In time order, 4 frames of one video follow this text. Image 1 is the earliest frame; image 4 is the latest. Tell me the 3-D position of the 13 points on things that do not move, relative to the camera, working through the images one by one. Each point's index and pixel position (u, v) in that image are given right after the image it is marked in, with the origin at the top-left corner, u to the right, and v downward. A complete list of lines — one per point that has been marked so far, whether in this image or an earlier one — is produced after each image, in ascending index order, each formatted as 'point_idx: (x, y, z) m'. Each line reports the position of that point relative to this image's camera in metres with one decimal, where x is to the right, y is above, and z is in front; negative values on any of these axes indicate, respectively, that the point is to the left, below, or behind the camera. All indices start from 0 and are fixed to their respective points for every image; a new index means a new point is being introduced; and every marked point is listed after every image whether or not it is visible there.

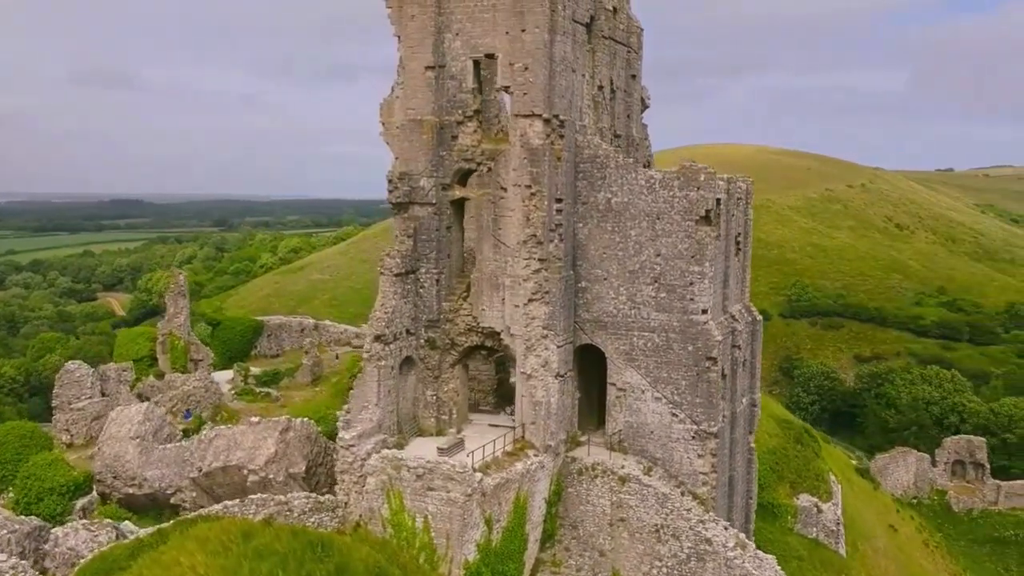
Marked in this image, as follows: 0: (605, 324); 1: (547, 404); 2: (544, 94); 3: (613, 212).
0: (+2.1, -0.8, +19.3) m
1: (+0.8, -2.5, +18.5) m
2: (+0.7, +4.1, +18.1) m
3: (+2.2, +1.7, +19.1) m
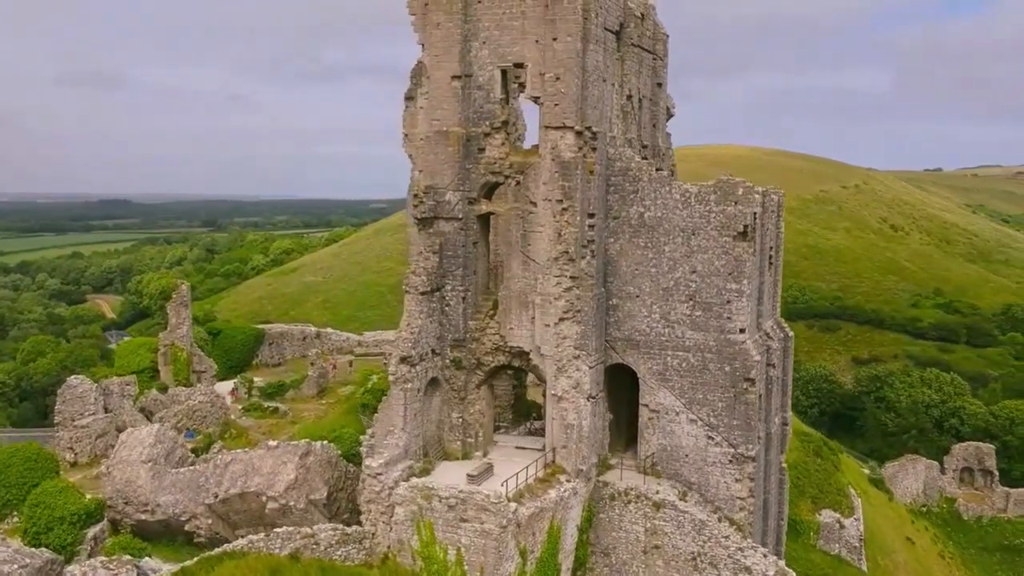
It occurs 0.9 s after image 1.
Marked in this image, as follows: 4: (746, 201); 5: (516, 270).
0: (+2.7, -1.2, +18.6) m
1: (+1.4, -2.9, +17.8) m
2: (+1.3, +3.7, +17.4) m
3: (+2.9, +1.3, +18.4) m
4: (+4.8, +1.8, +17.6) m
5: (+0.1, +0.4, +18.4) m
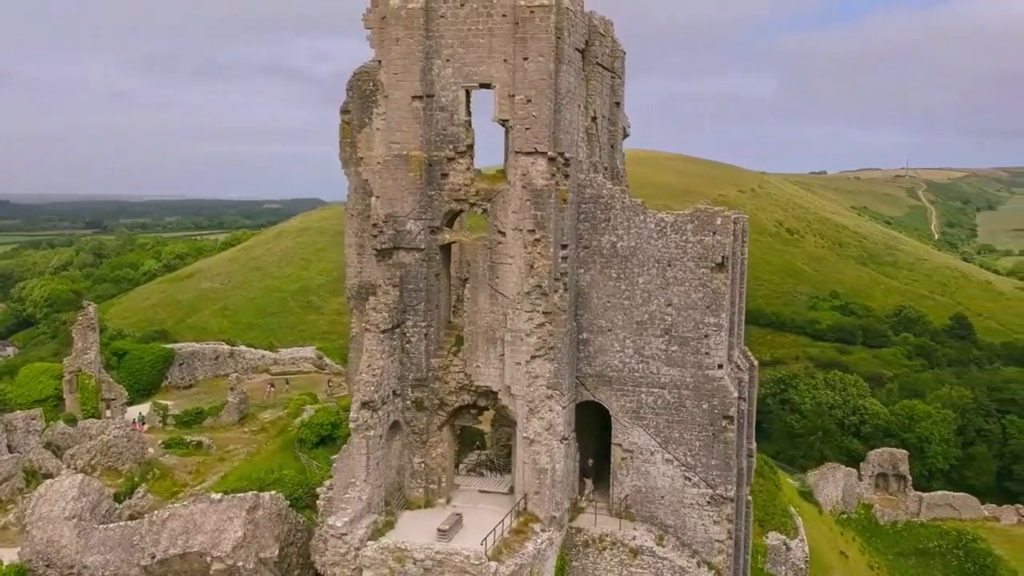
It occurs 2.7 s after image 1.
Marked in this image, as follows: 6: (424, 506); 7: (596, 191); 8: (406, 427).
0: (+2.0, -1.9, +17.7) m
1: (+0.8, -3.6, +16.7) m
2: (+0.7, +3.0, +16.4) m
3: (+2.2, +0.6, +17.5) m
4: (+4.2, +1.1, +16.9) m
5: (-0.6, -0.3, +17.2) m
6: (-1.8, -4.4, +17.5) m
7: (+1.7, +2.0, +17.5) m
8: (-2.2, -2.8, +17.5) m
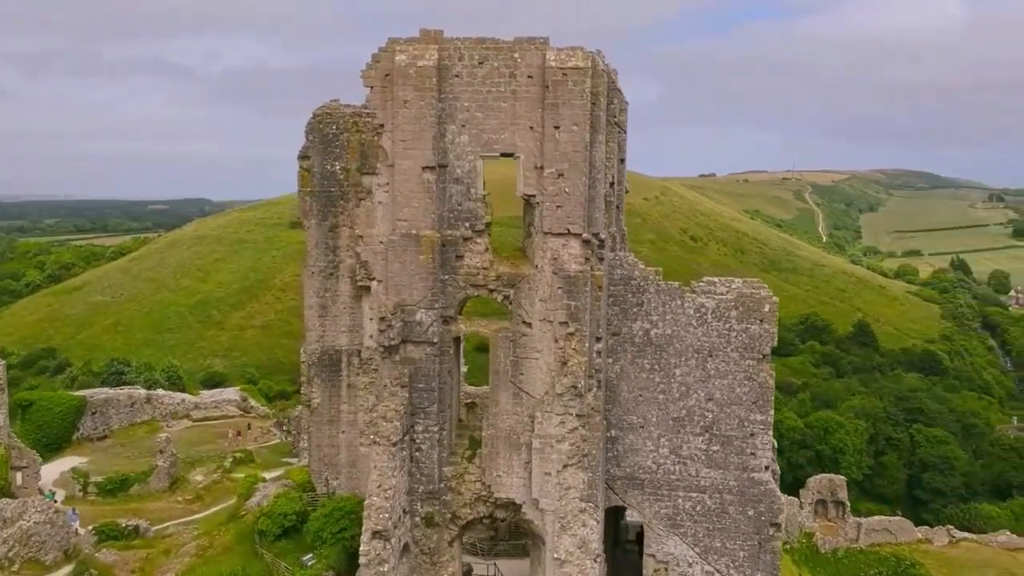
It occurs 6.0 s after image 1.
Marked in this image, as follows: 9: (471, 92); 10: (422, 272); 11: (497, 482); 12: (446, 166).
0: (+2.4, -3.6, +15.8) m
1: (+1.3, -5.2, +14.7) m
2: (+1.2, +1.3, +14.4) m
3: (+2.5, -1.1, +15.6) m
4: (+4.6, -0.6, +15.3) m
5: (-0.1, -2.0, +15.0) m
6: (-1.3, -6.1, +15.1) m
7: (+2.1, +0.3, +15.6) m
8: (-1.7, -4.5, +15.1) m
9: (-0.7, +3.3, +14.6) m
10: (-1.5, +0.3, +14.6) m
11: (-0.3, -3.4, +15.1) m
12: (-1.1, +2.1, +14.7) m
